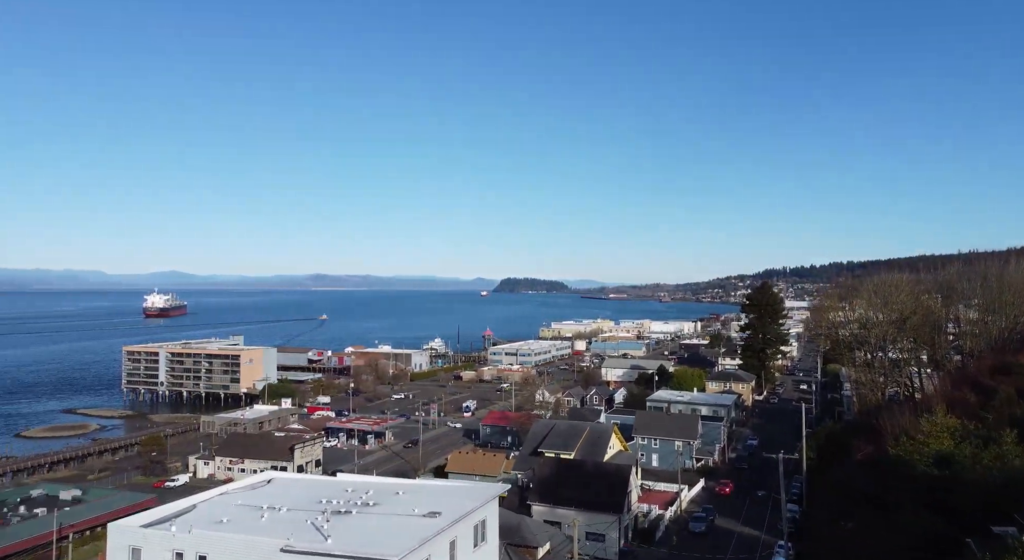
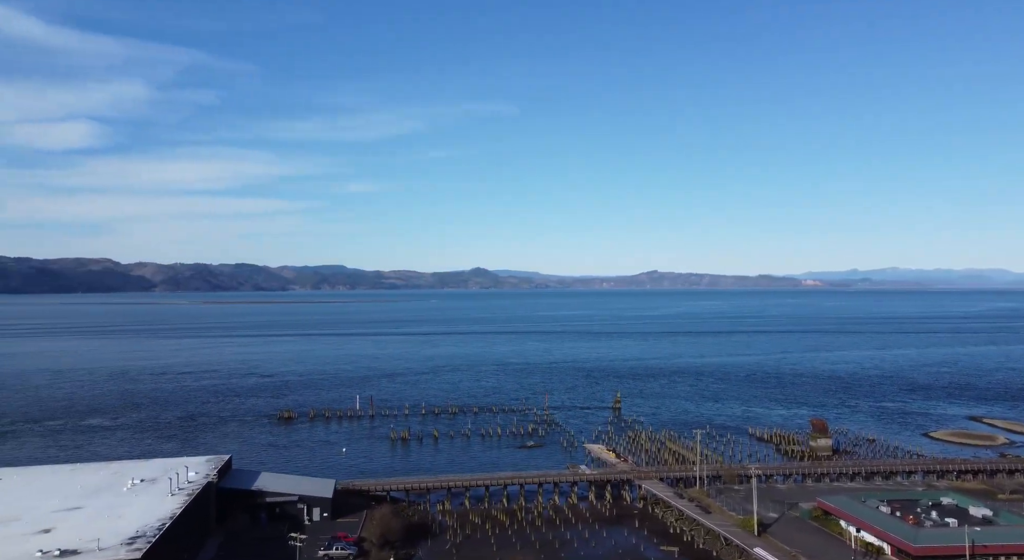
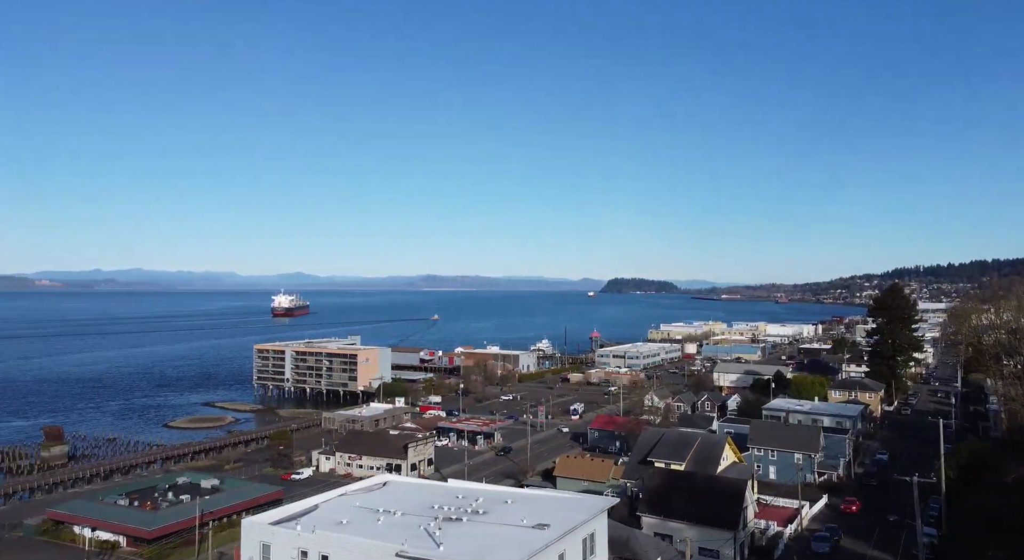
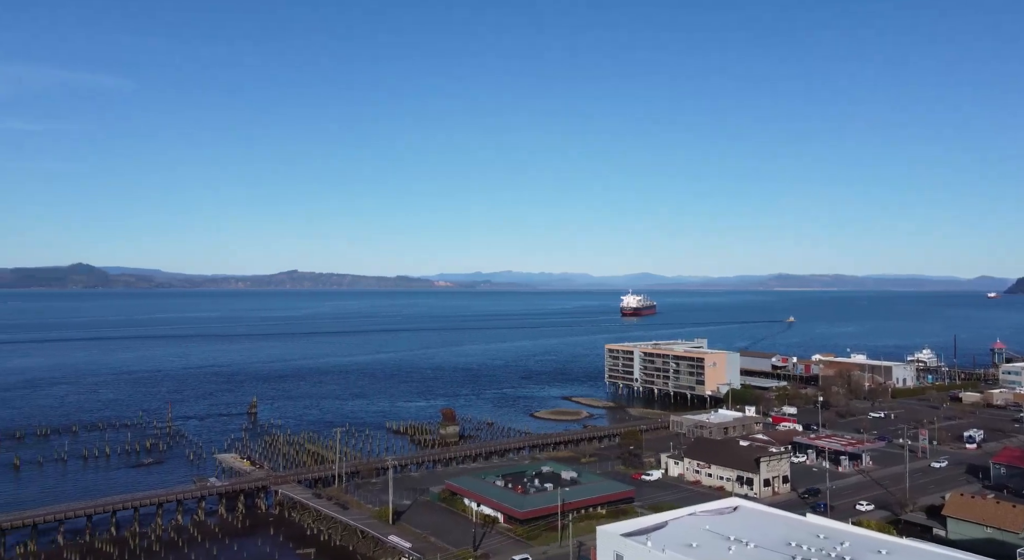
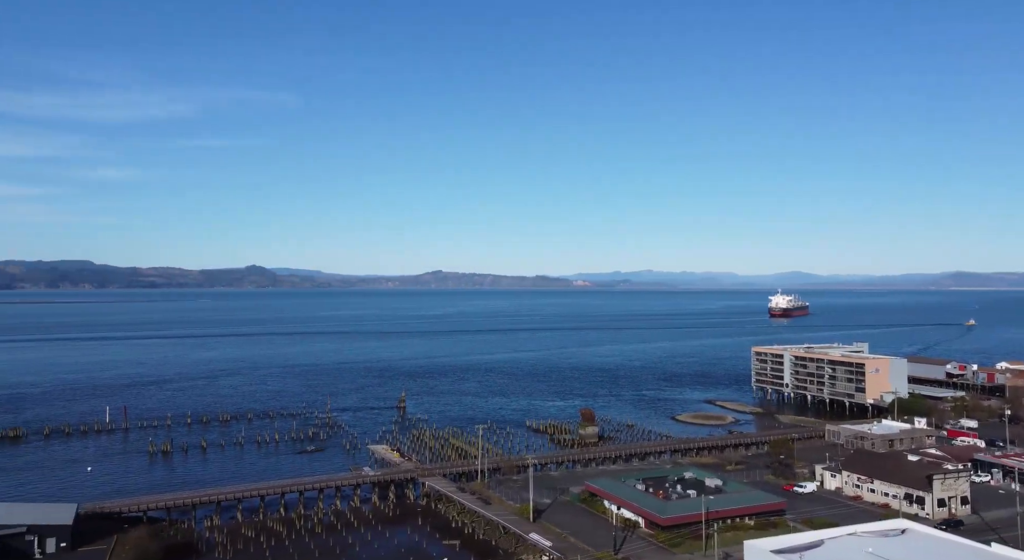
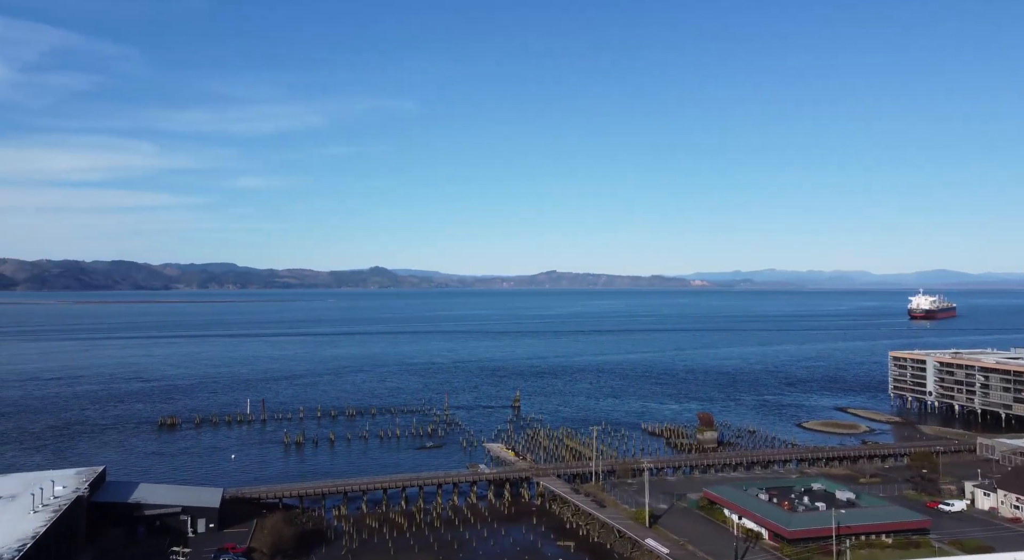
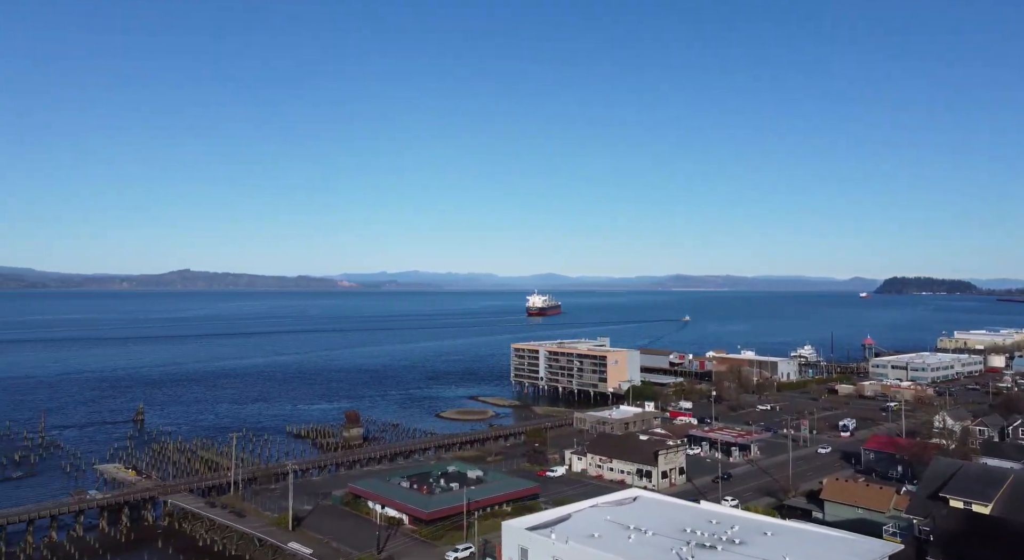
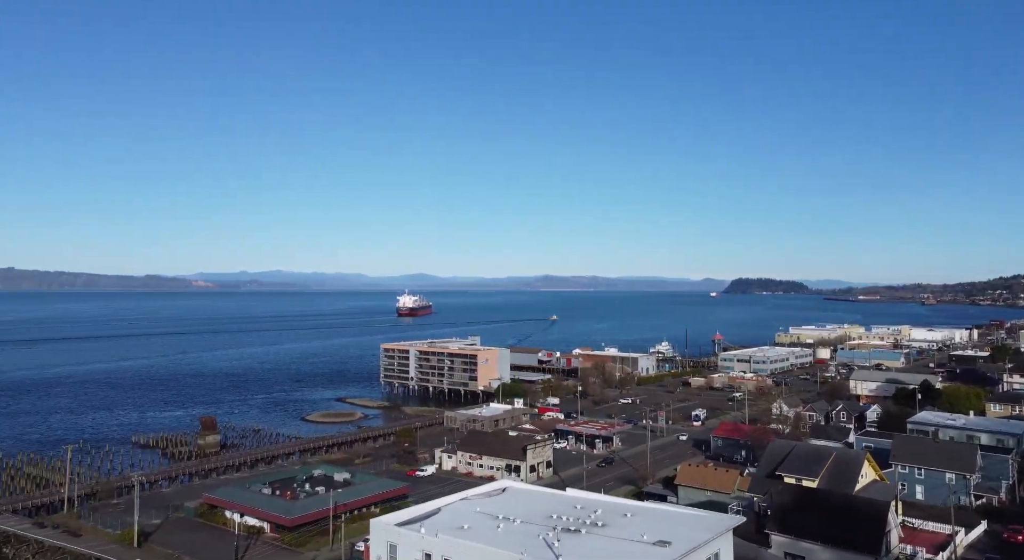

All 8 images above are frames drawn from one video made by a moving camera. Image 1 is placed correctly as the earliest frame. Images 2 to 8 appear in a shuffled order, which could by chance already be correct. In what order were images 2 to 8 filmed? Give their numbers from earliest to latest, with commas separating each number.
3, 8, 7, 4, 5, 6, 2
